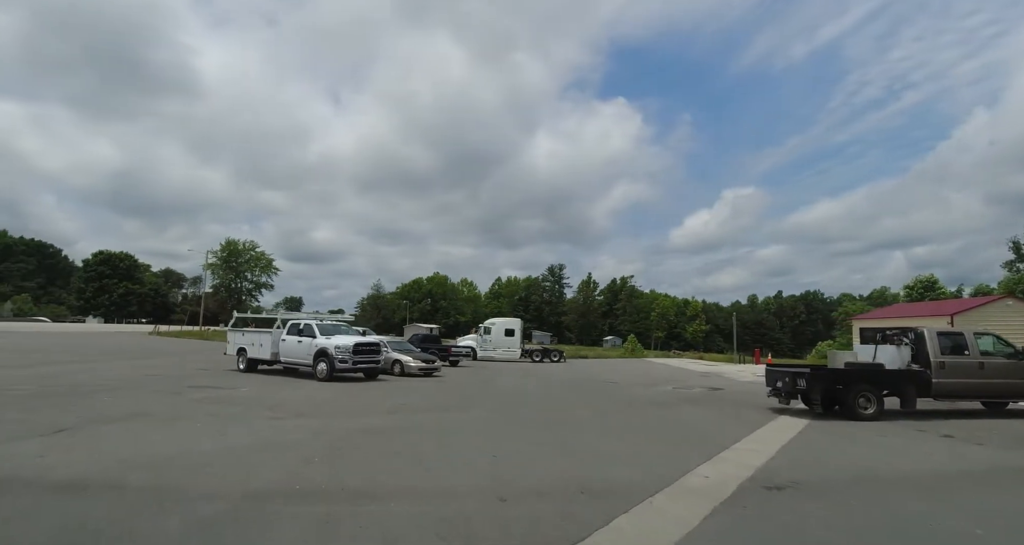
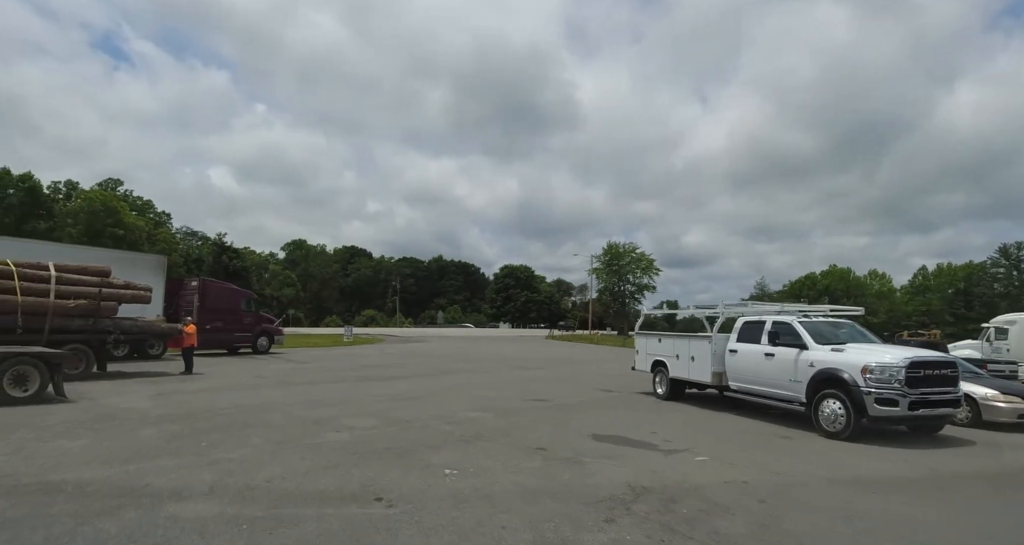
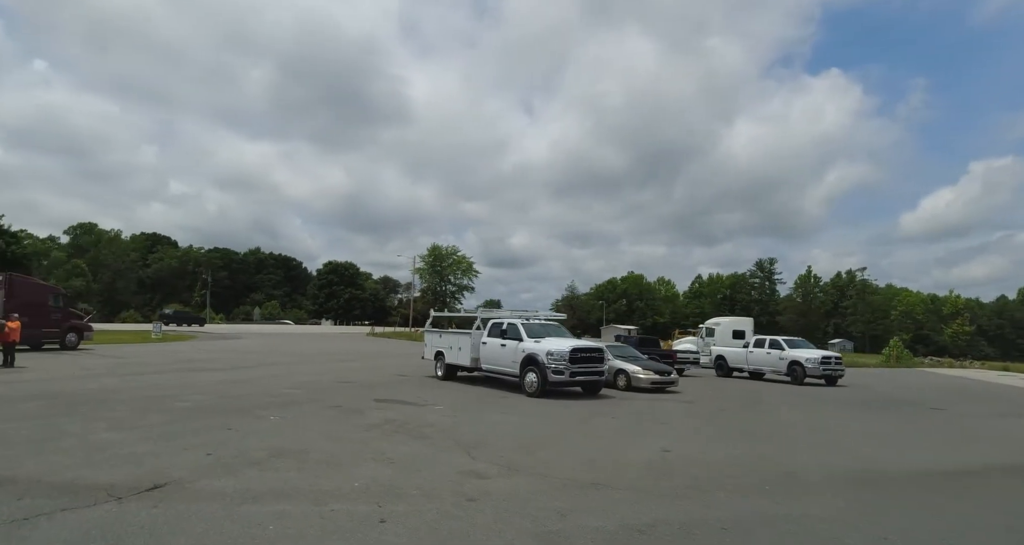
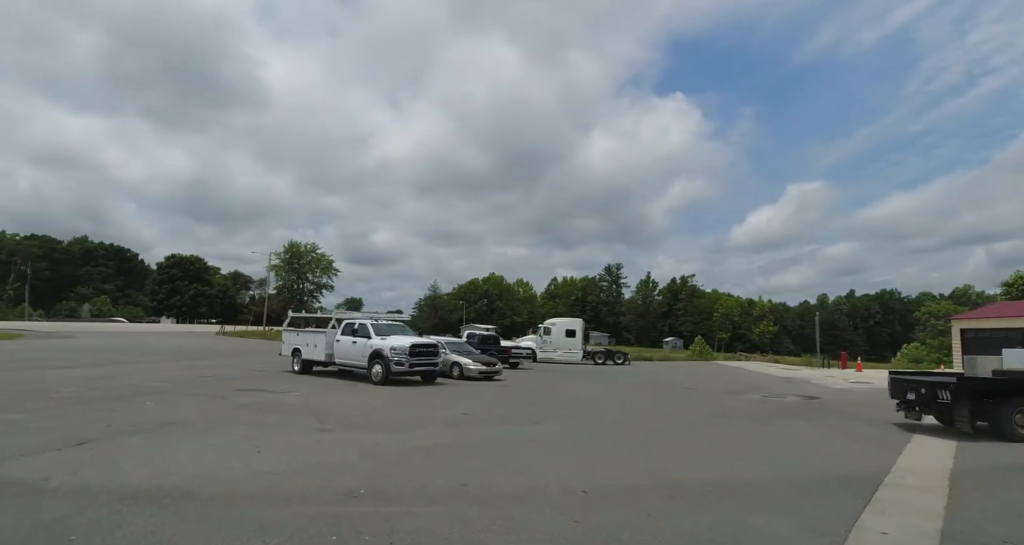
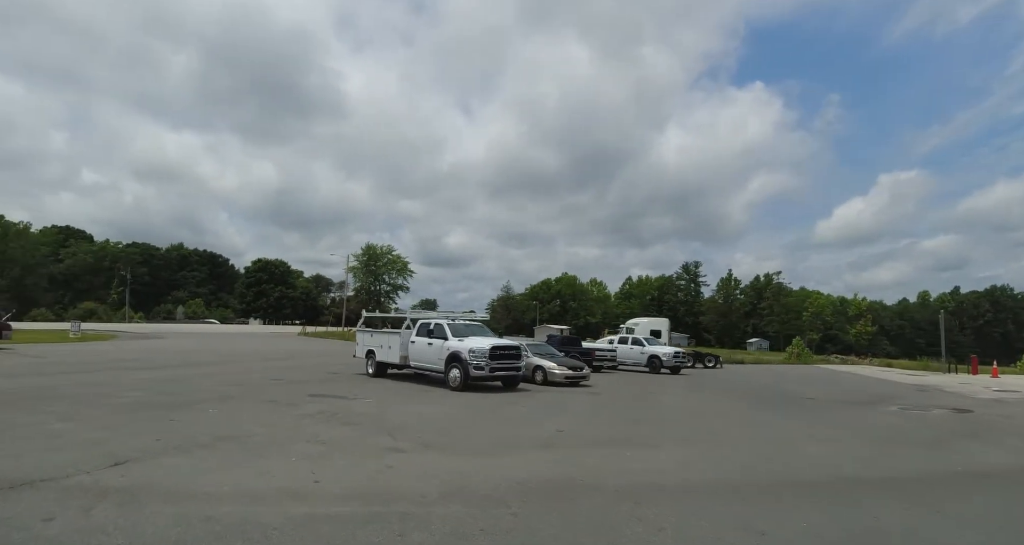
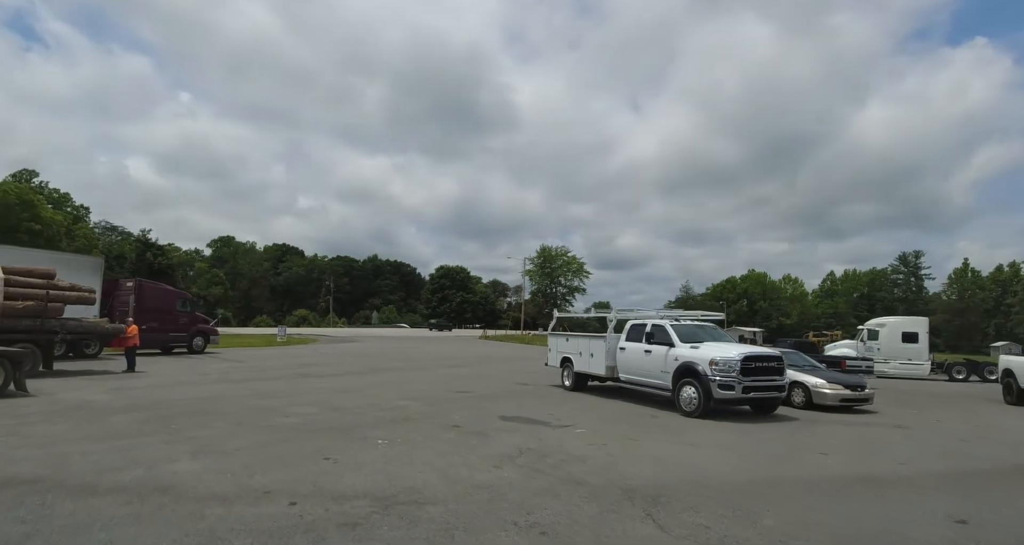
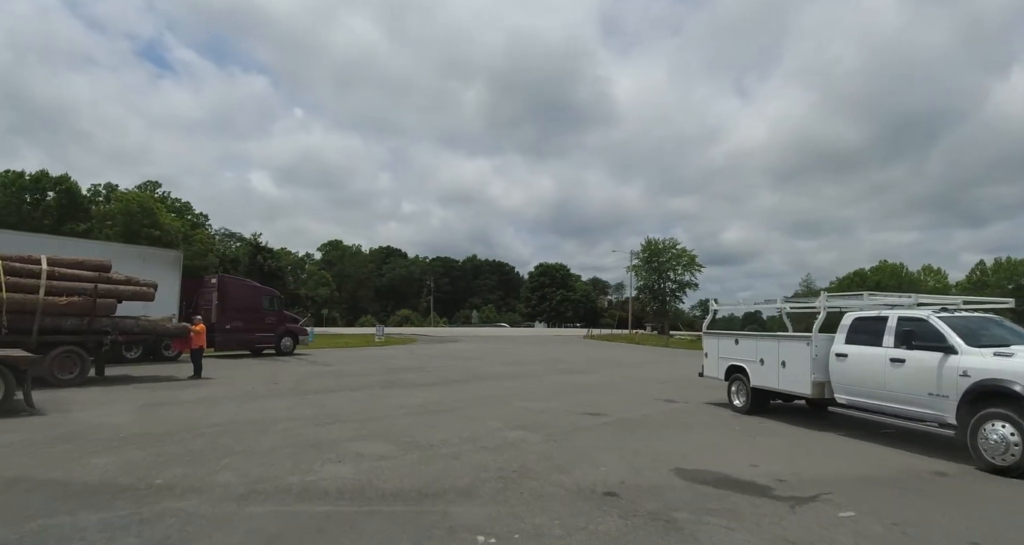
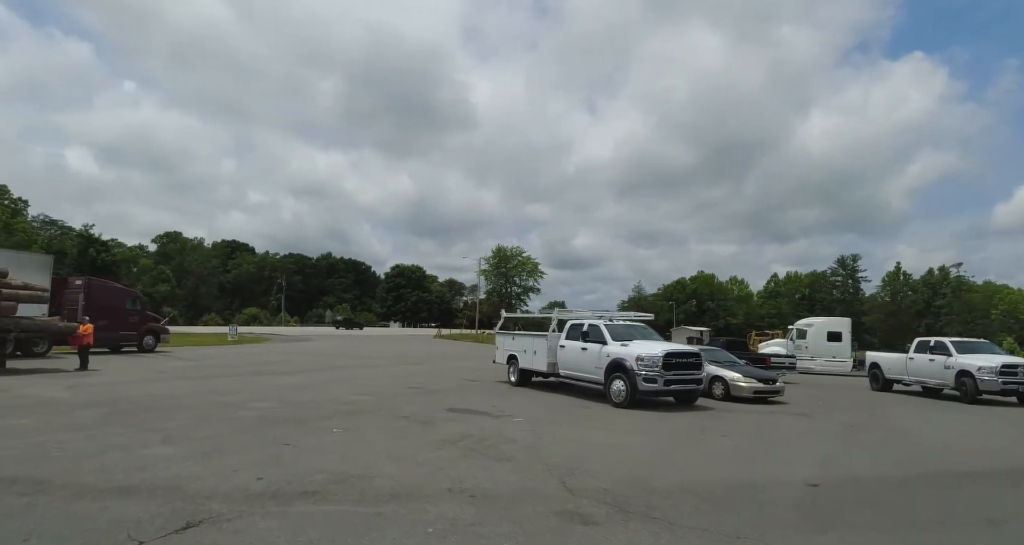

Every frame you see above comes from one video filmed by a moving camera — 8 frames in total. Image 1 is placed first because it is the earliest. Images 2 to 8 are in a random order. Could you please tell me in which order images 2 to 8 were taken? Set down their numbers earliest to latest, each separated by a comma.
4, 5, 3, 8, 6, 2, 7
